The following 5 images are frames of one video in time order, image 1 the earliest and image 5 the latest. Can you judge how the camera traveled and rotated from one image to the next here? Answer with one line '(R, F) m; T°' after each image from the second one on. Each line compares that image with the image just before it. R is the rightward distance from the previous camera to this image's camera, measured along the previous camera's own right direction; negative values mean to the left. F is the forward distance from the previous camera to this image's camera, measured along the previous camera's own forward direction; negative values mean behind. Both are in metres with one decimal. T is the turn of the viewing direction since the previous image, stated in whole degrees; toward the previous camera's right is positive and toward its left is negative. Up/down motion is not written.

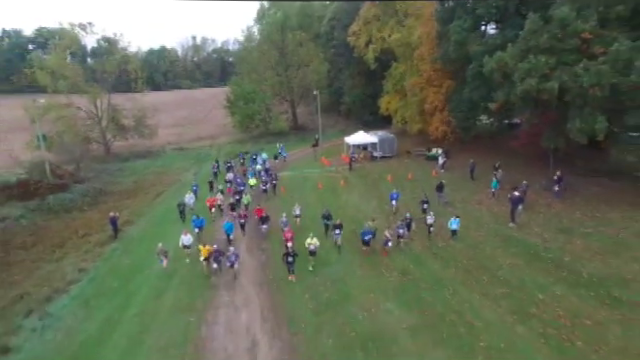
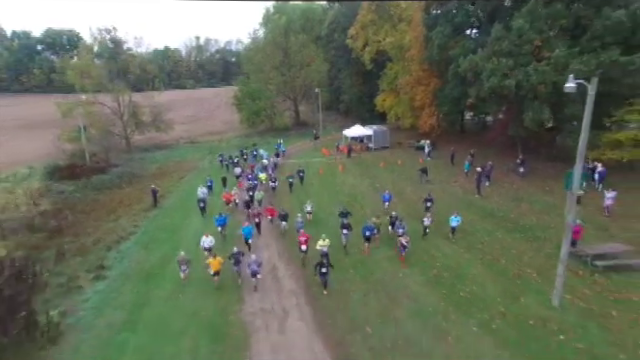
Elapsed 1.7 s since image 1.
(-0.1, -4.4) m; 0°
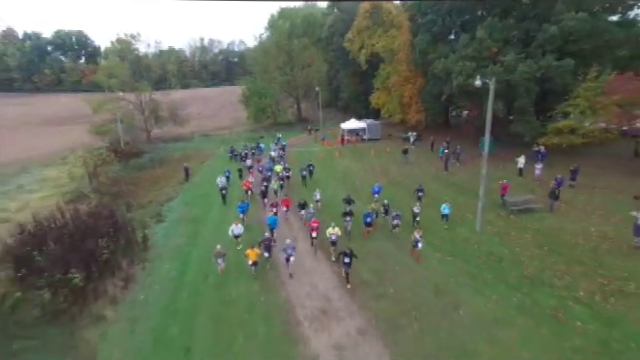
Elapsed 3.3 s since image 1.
(+0.1, -5.5) m; 0°
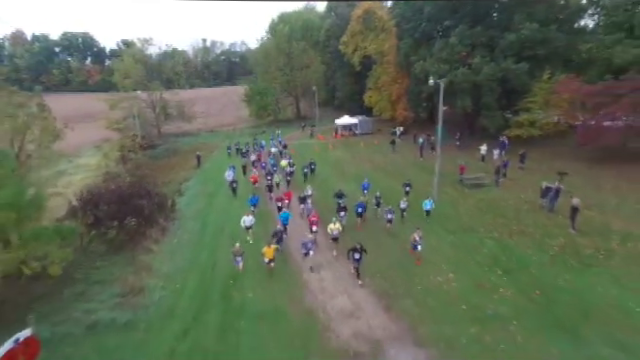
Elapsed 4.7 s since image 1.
(+0.6, -4.5) m; 0°
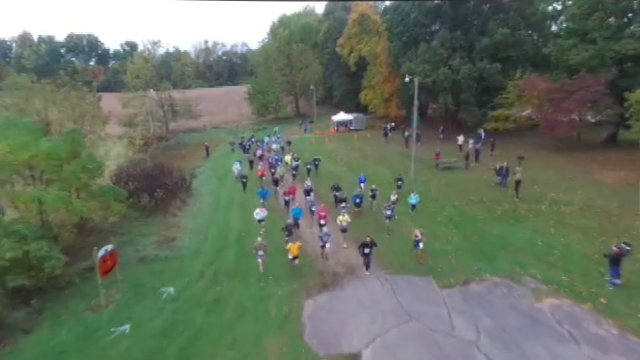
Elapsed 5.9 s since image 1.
(+0.4, -3.7) m; 0°
